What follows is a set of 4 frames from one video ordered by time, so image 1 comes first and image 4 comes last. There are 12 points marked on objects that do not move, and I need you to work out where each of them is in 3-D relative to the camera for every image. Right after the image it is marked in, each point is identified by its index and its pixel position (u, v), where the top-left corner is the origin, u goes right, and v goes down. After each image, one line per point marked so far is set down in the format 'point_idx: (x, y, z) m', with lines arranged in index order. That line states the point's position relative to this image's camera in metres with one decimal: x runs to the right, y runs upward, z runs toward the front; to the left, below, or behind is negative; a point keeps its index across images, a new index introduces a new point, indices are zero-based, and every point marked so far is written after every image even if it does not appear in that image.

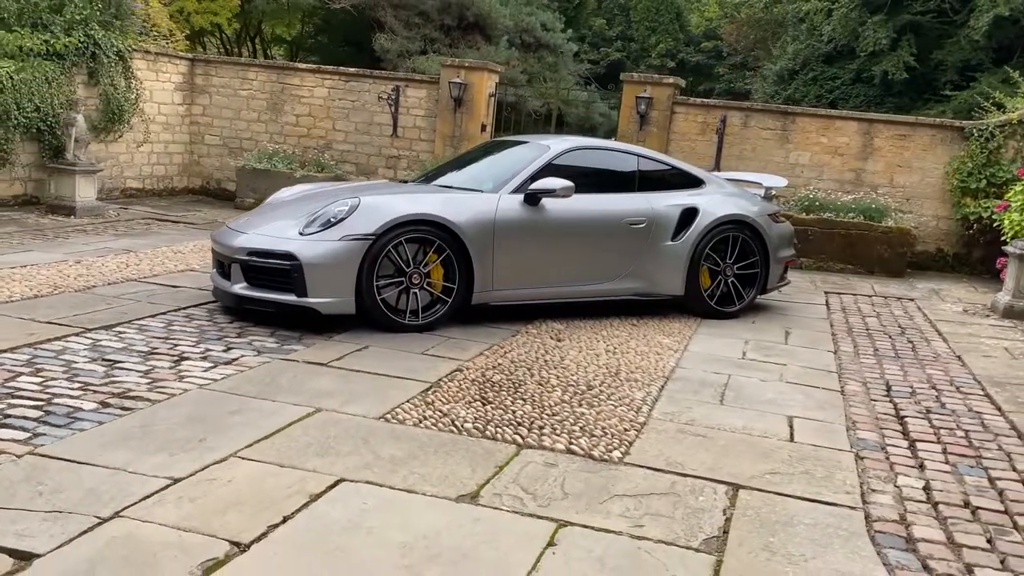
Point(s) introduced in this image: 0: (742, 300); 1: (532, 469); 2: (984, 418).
0: (+1.7, -0.1, +6.4) m
1: (+0.1, -0.7, +3.1) m
2: (+2.3, -0.6, +4.3) m
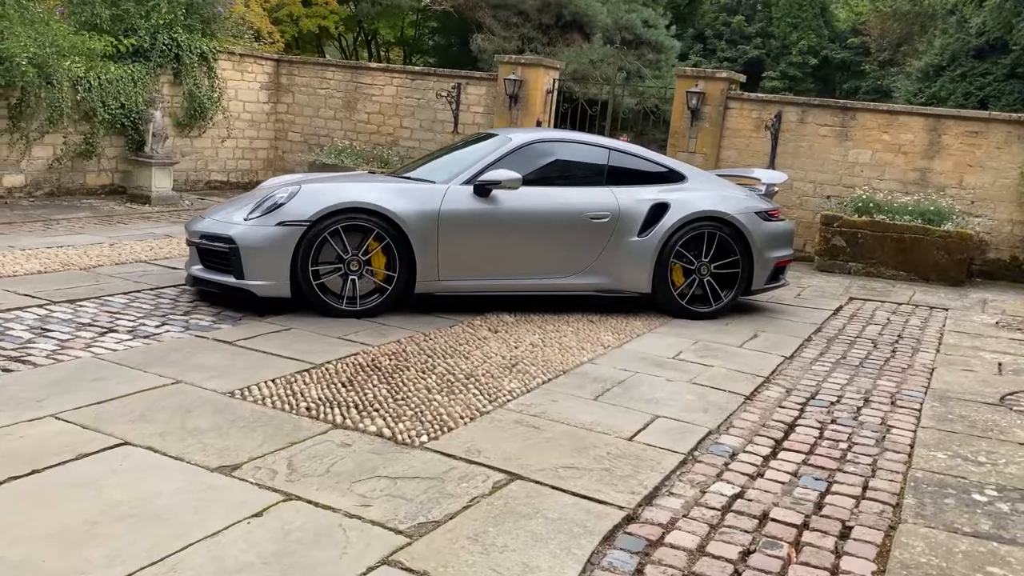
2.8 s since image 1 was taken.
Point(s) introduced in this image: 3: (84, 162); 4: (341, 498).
0: (+1.5, -0.1, +6.1) m
1: (-0.7, -0.6, +3.2) m
2: (+1.7, -0.6, +3.9) m
3: (-5.2, +1.5, +10.6) m
4: (-0.5, -0.7, +2.8) m
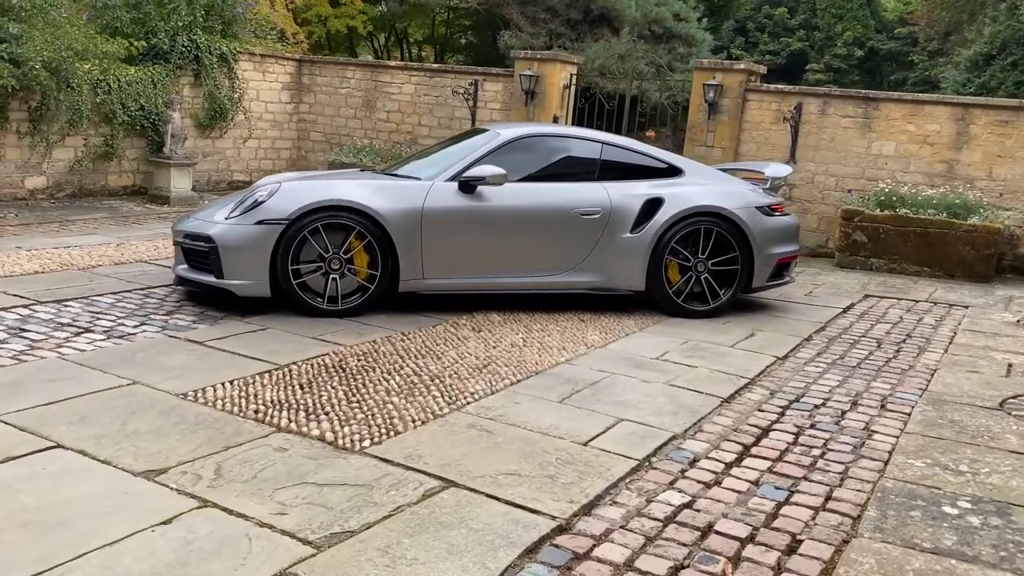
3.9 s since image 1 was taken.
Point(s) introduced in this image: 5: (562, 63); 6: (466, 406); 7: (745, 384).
0: (+1.4, -0.1, +5.9) m
1: (-0.9, -0.6, +3.1) m
2: (+1.6, -0.6, +3.7) m
3: (-5.1, +1.5, +10.7) m
4: (-0.8, -0.7, +2.7) m
5: (+0.6, +2.8, +10.9) m
6: (-0.2, -0.5, +3.7) m
7: (+1.2, -0.5, +4.4) m
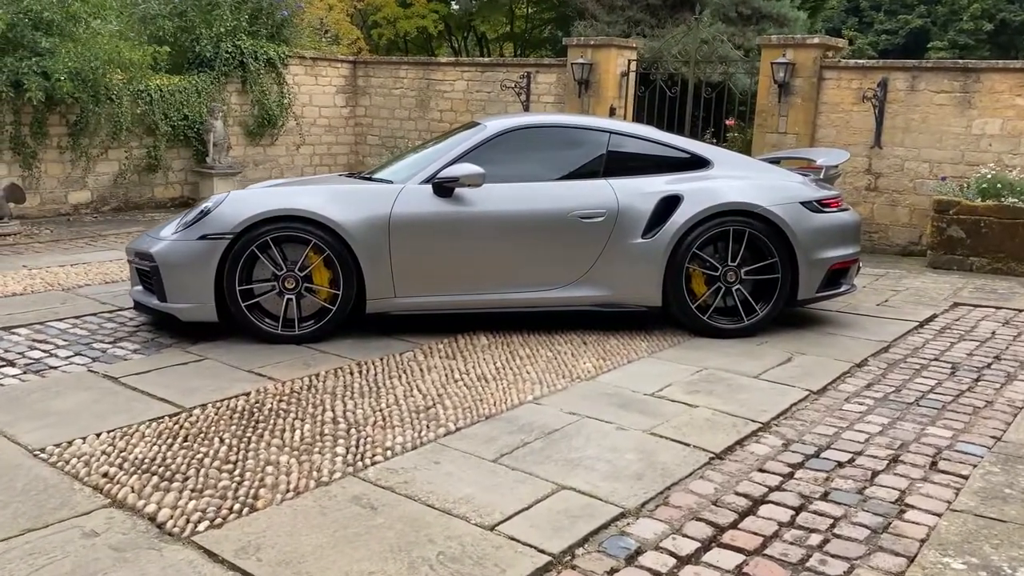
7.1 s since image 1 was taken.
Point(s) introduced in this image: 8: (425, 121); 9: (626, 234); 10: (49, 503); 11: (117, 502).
0: (+1.4, -0.1, +4.9) m
1: (-1.3, -0.7, +2.4) m
2: (+1.2, -0.7, +2.7) m
3: (-4.4, +1.4, +10.6) m
4: (-1.2, -0.8, +2.0) m
5: (+1.2, +2.8, +10.0) m
6: (-0.5, -0.6, +3.0) m
7: (+1.0, -0.6, +3.4) m
8: (-1.2, +2.3, +12.0) m
9: (+0.6, +0.3, +4.8) m
10: (-1.4, -0.7, +2.7) m
11: (-1.2, -0.7, +2.7) m
